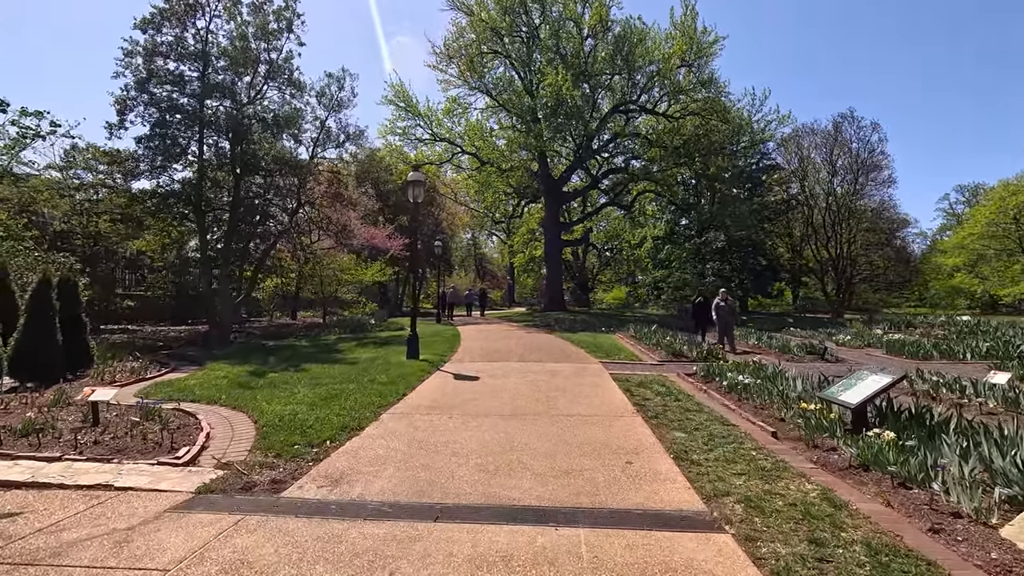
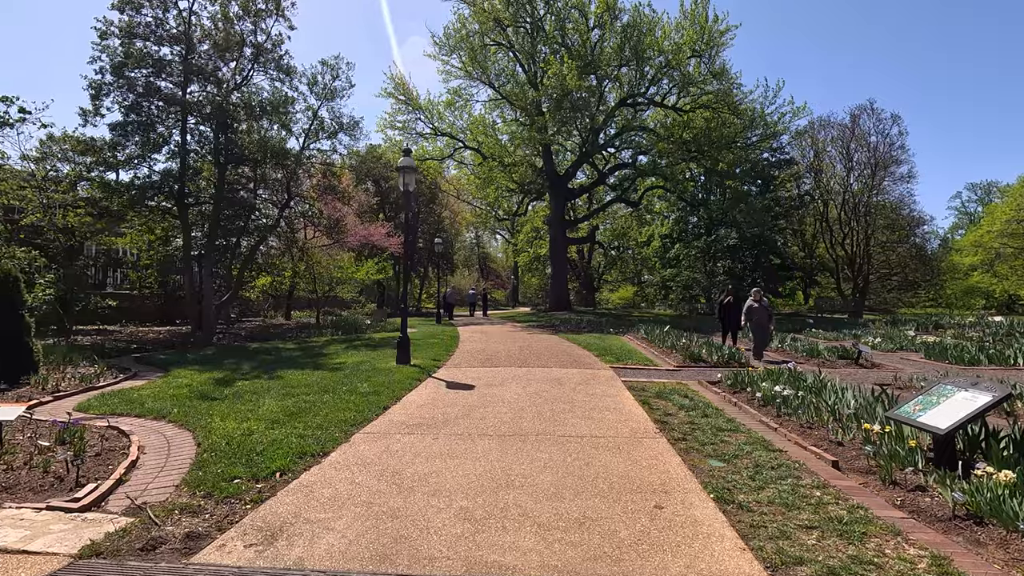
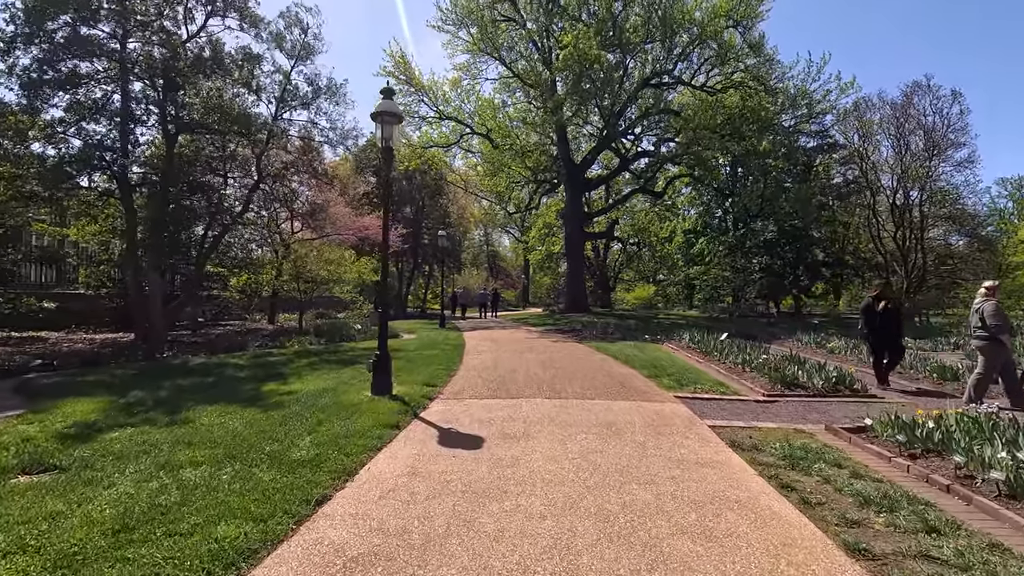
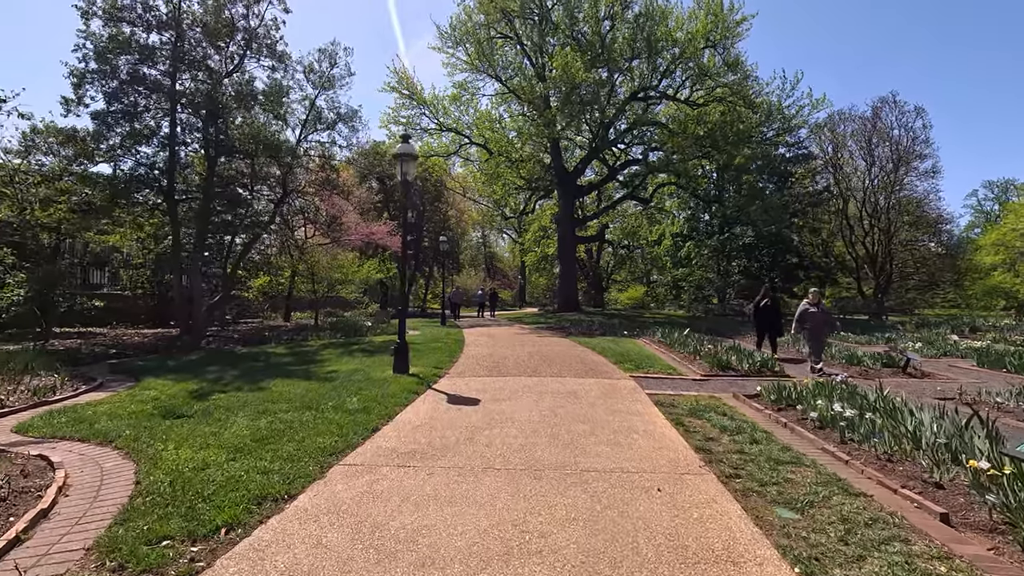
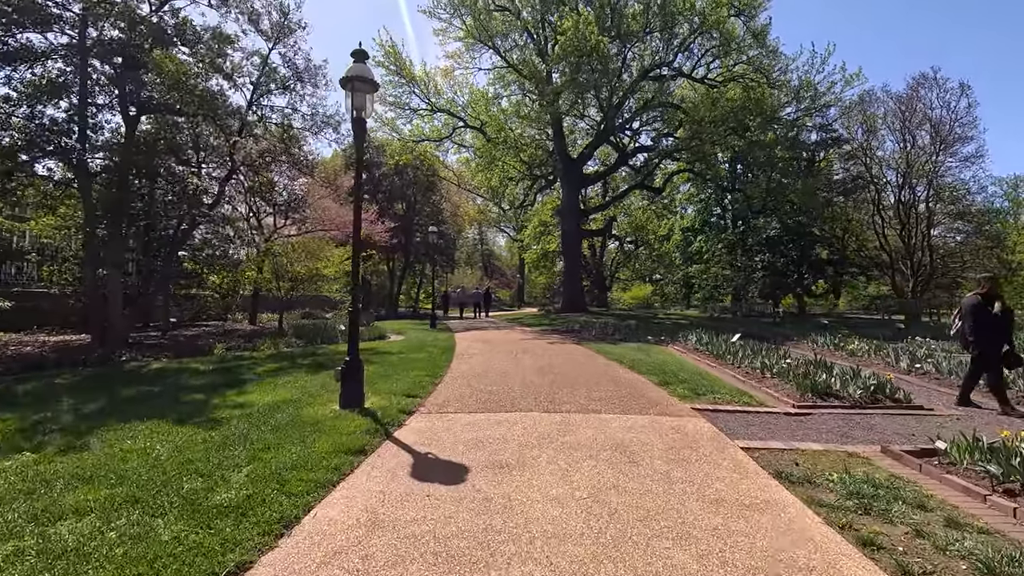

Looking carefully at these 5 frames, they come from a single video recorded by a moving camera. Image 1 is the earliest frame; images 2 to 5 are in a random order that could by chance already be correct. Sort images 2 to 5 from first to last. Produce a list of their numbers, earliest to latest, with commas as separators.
2, 4, 3, 5
